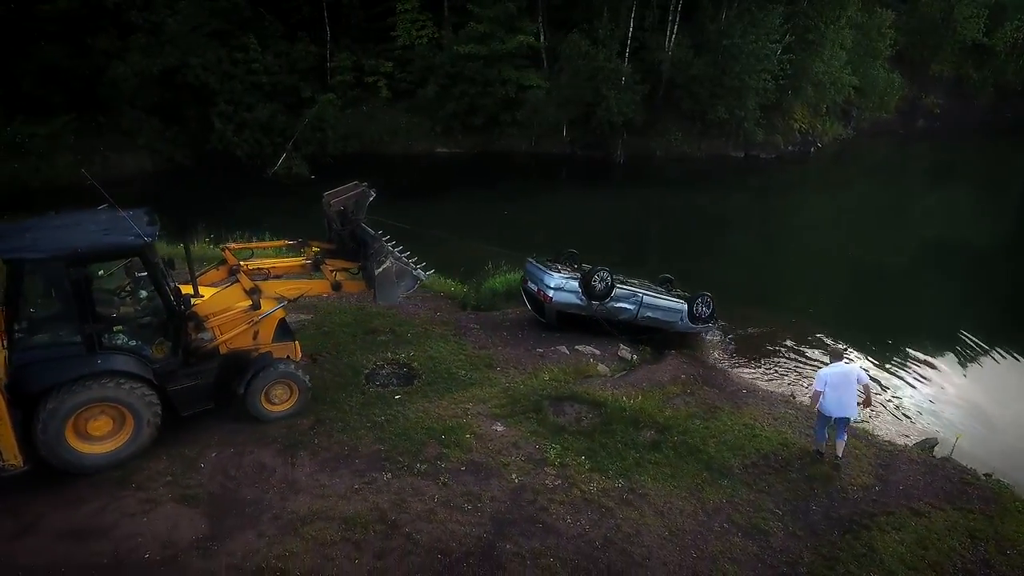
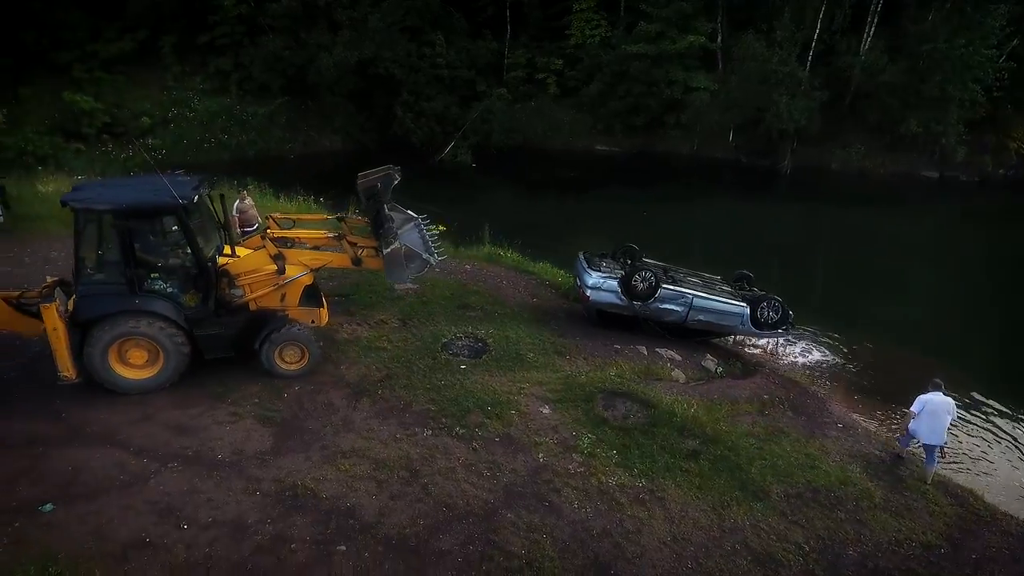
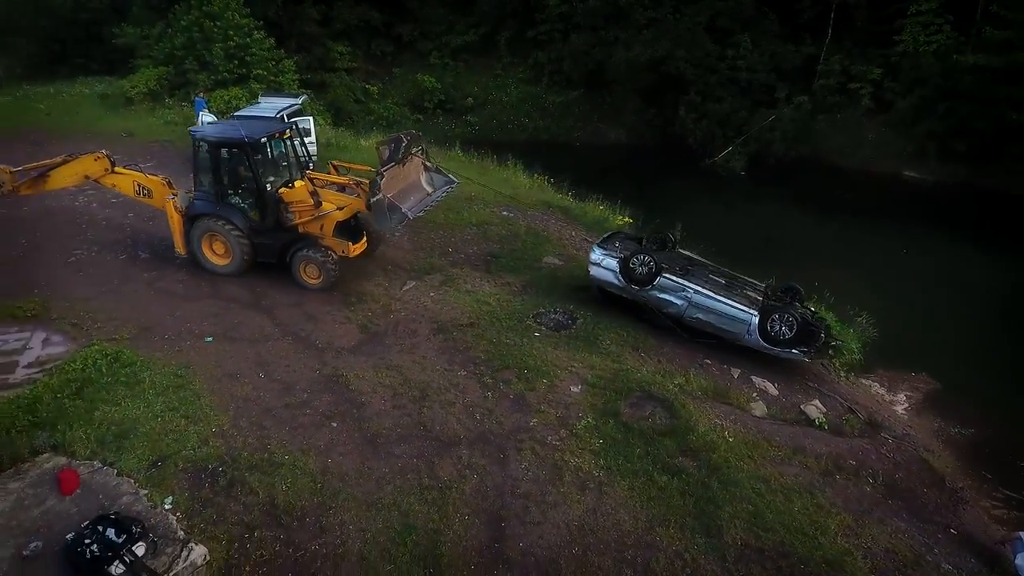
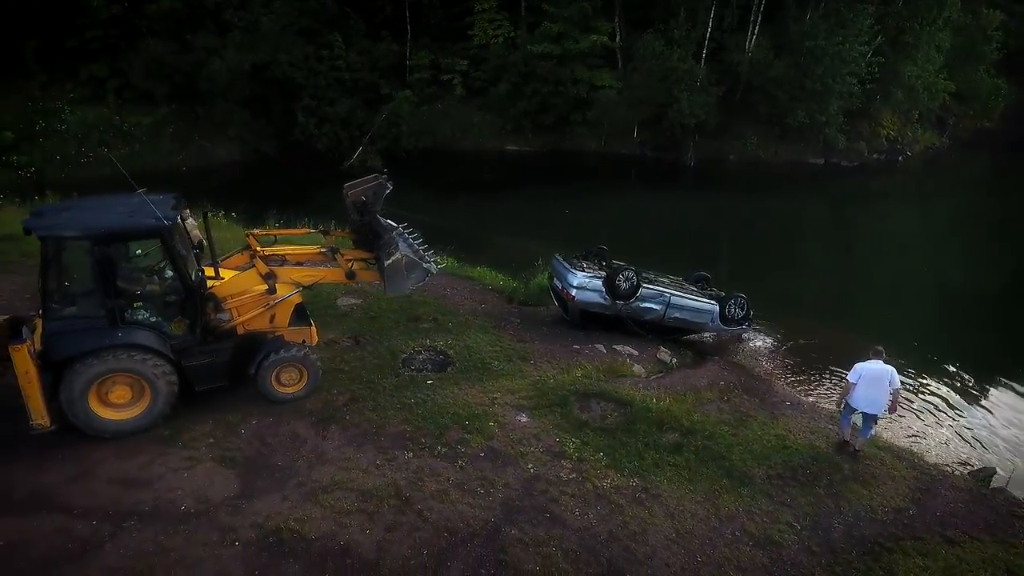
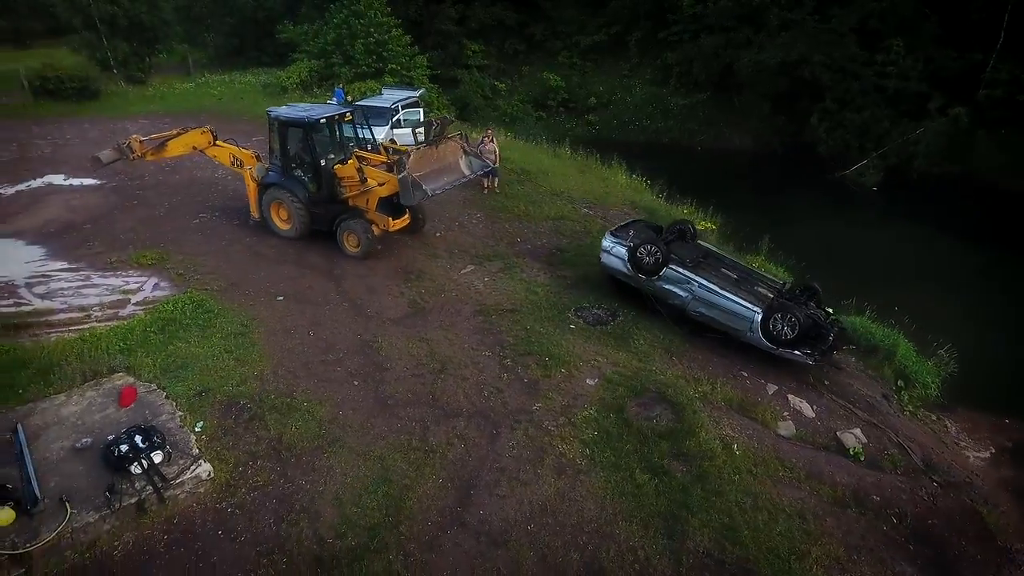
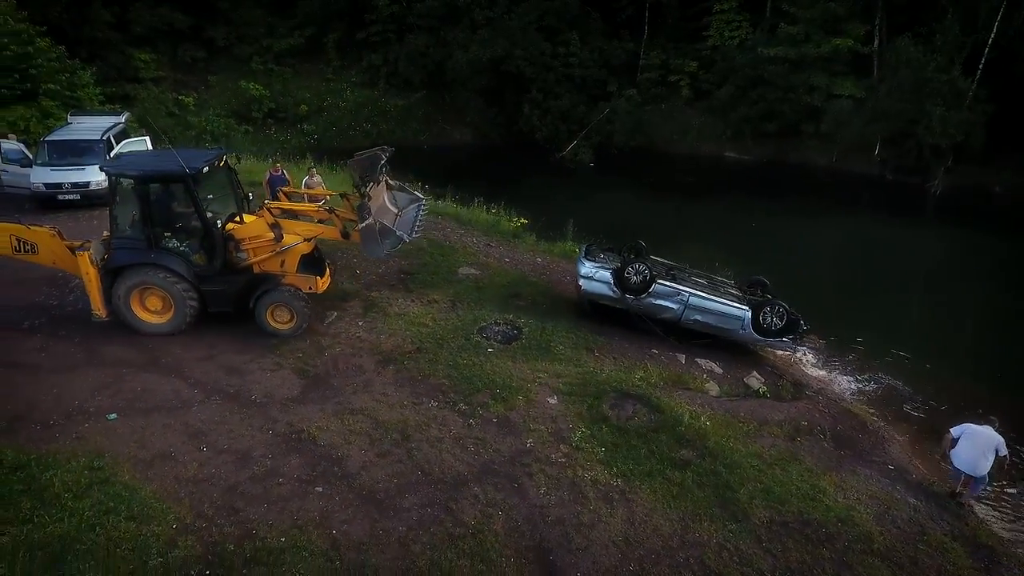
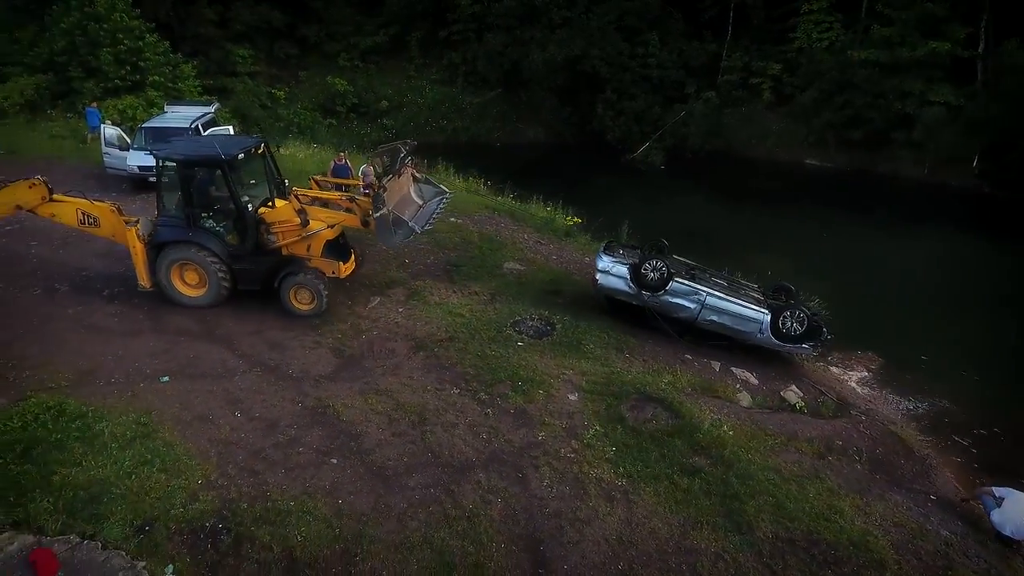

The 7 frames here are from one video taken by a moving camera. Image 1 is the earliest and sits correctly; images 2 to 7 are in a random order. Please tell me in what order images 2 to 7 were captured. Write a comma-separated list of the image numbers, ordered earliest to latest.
4, 2, 6, 7, 3, 5
